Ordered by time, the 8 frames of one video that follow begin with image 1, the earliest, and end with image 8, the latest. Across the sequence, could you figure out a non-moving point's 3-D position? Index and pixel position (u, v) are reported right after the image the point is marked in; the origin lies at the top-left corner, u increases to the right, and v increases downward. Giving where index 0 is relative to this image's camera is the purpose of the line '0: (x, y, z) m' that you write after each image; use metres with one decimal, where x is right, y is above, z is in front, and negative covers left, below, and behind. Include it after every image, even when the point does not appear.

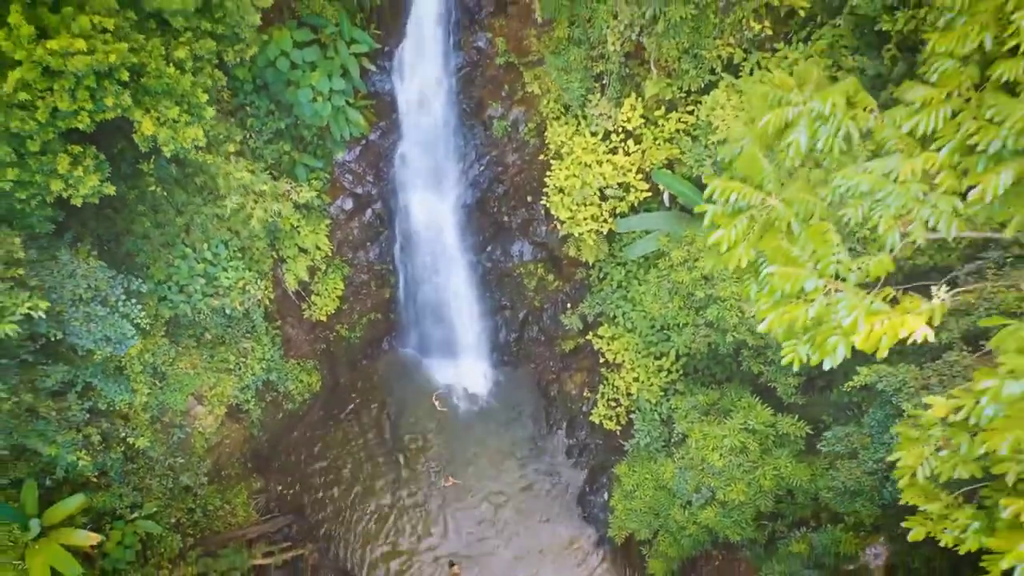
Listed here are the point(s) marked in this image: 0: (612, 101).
0: (+1.0, +1.9, +7.7) m
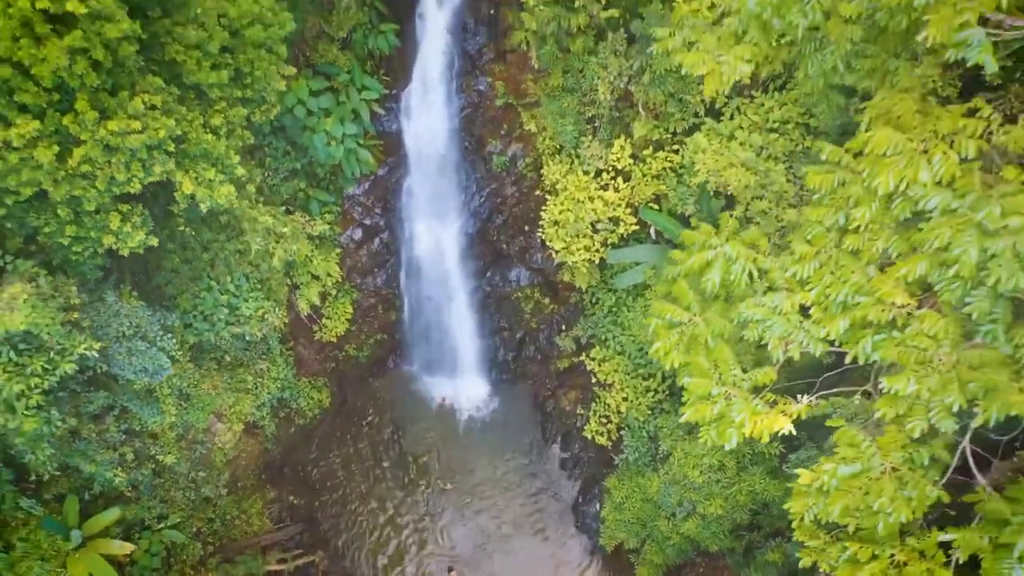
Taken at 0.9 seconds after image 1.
0: (+1.0, +1.6, +8.4) m
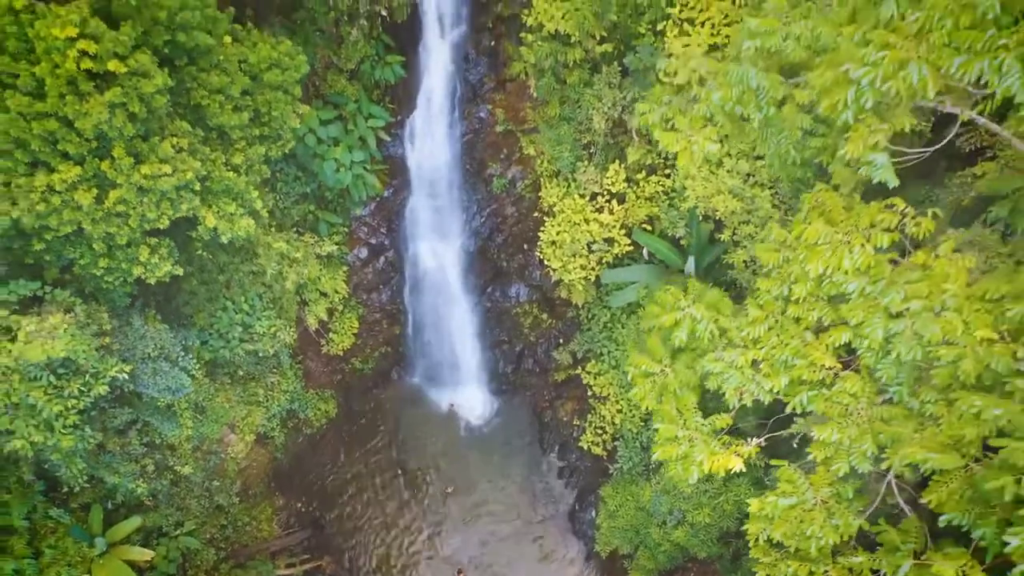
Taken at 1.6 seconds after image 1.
0: (+1.0, +1.4, +8.8) m
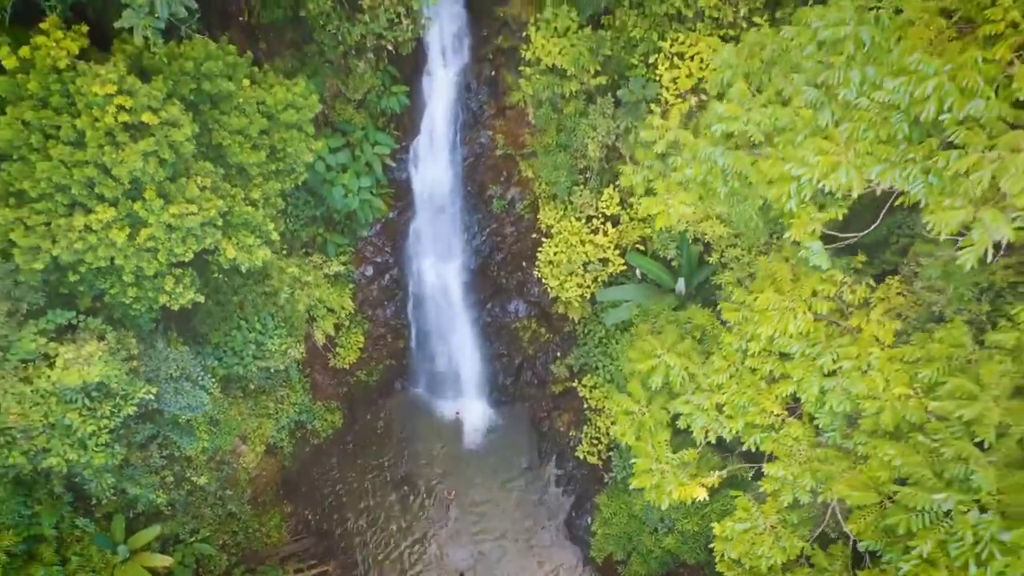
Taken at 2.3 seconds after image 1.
0: (+1.0, +1.1, +9.2) m
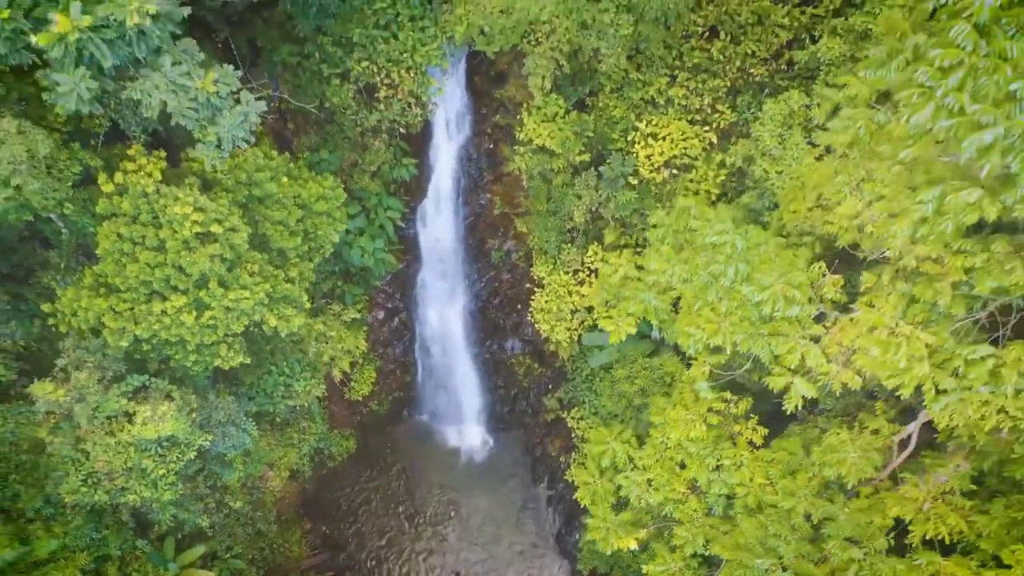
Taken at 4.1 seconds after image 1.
0: (+0.9, +0.5, +10.5) m
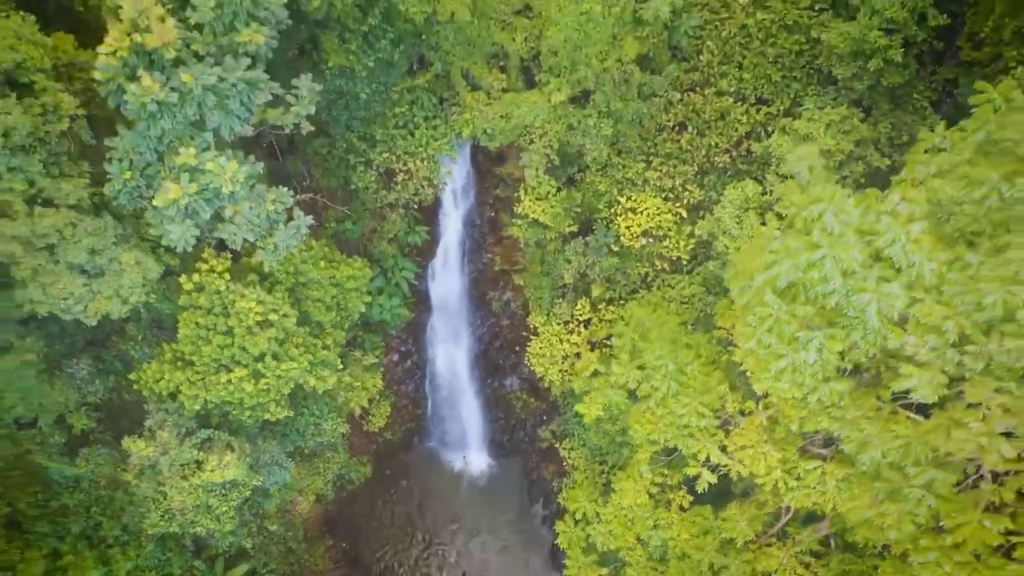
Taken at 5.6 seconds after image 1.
0: (+0.9, -0.2, +12.1) m
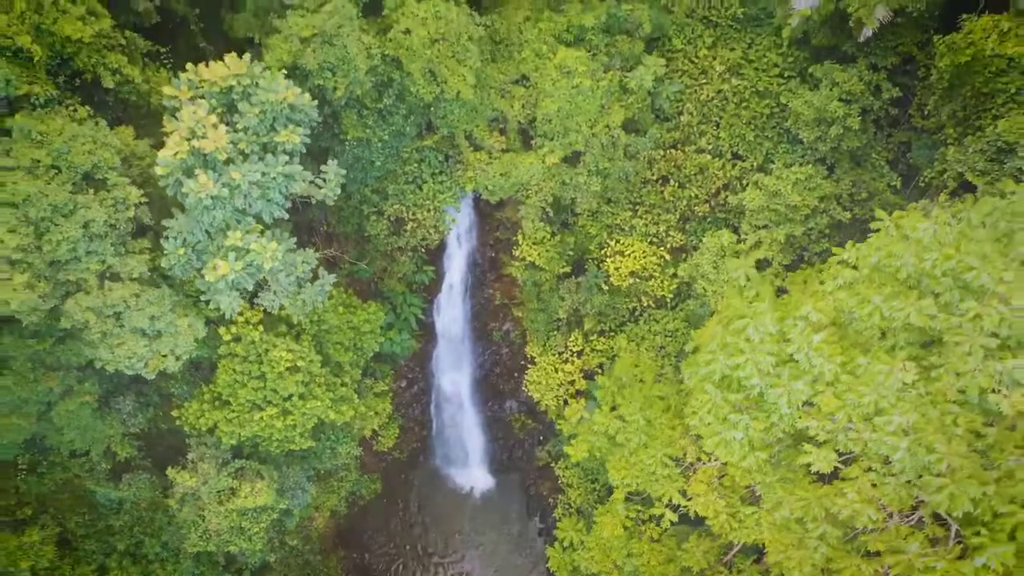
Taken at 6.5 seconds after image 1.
0: (+0.9, -0.8, +13.2) m
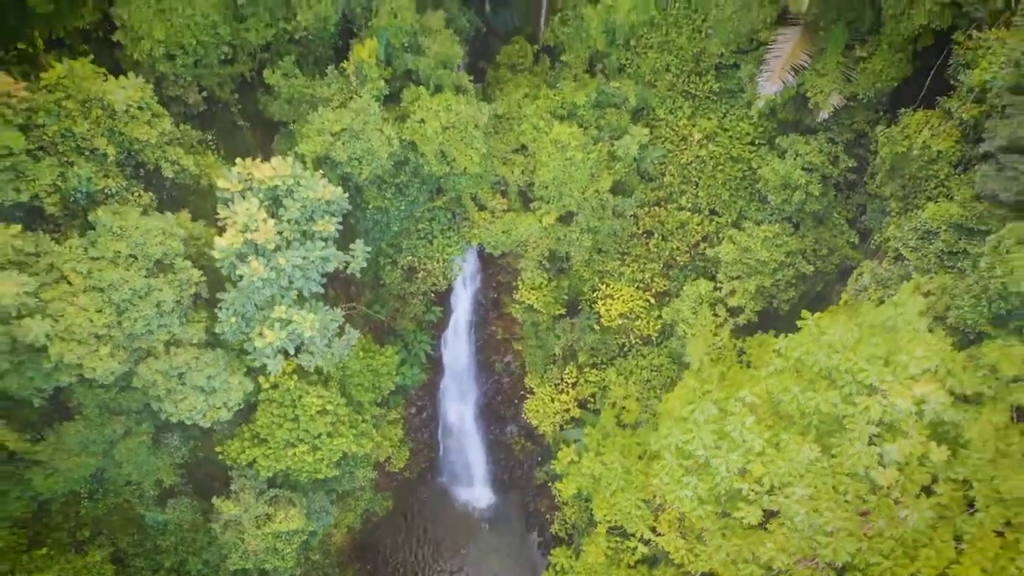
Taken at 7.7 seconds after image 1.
0: (+0.9, -1.5, +14.5) m
